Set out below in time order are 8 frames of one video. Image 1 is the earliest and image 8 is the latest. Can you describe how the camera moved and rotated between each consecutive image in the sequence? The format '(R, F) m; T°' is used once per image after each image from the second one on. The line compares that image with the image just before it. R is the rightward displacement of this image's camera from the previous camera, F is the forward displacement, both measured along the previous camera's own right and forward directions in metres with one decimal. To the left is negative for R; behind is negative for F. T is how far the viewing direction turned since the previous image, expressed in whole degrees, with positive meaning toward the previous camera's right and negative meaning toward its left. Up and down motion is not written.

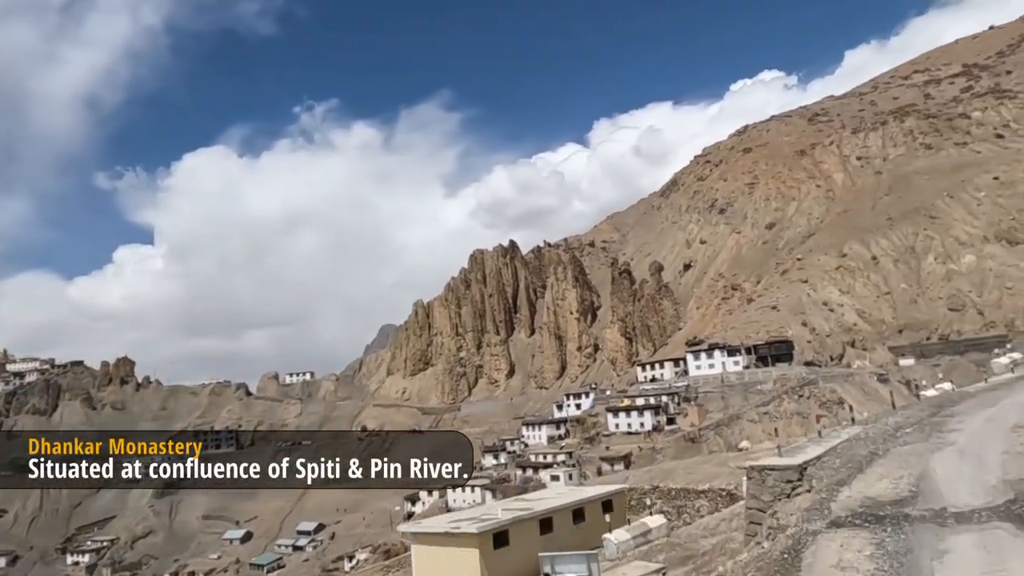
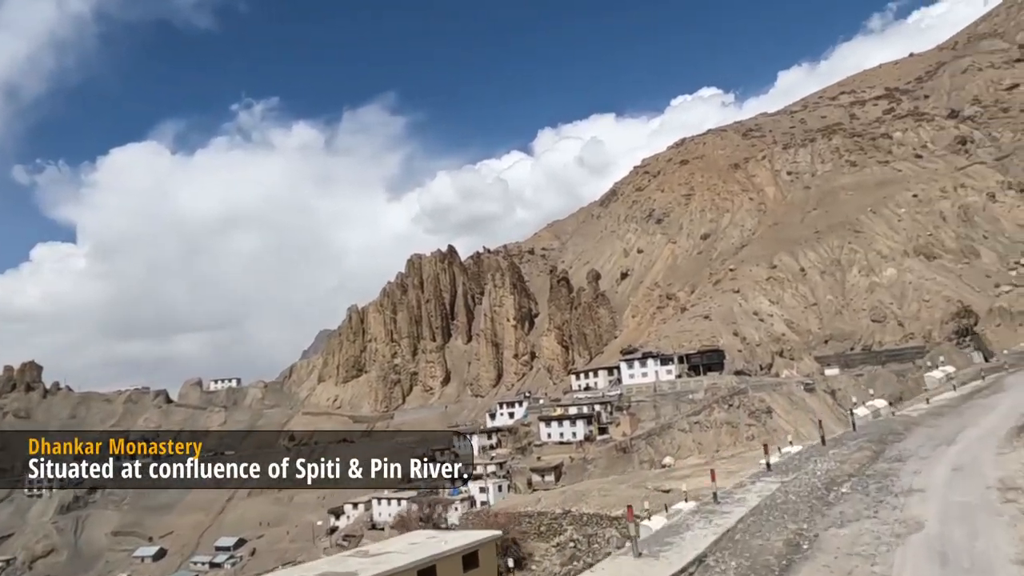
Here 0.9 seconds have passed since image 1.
(+0.8, +1.4) m; +5°
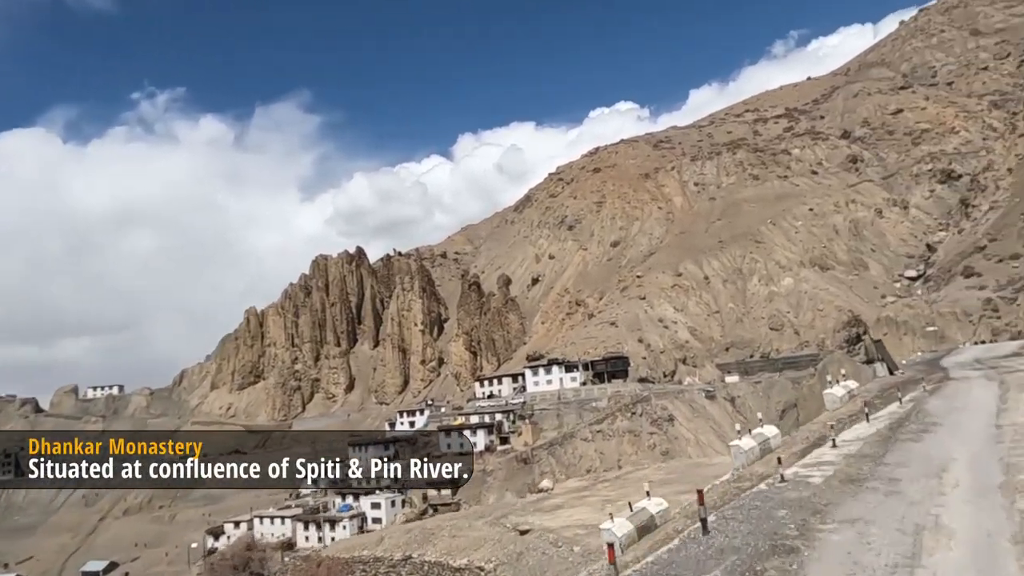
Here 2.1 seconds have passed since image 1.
(+1.3, +2.2) m; +7°
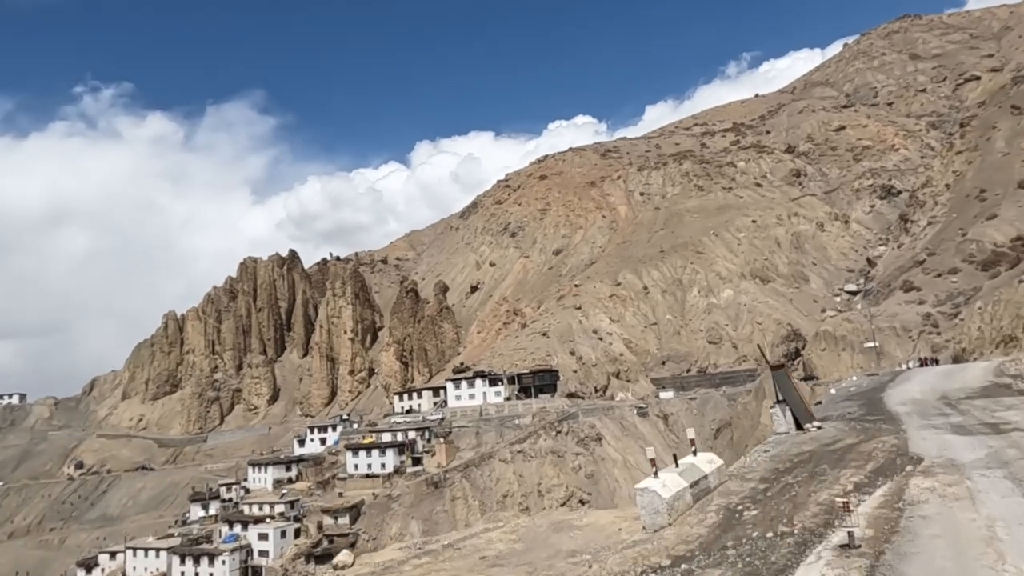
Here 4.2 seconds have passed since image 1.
(+2.6, +4.1) m; +4°
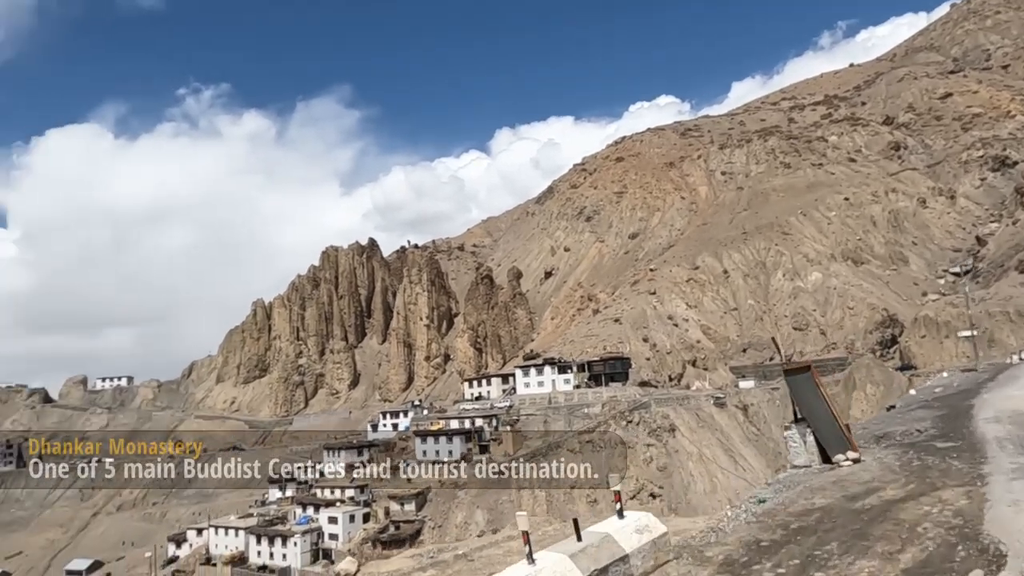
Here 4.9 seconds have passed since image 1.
(+0.9, +1.3) m; -7°
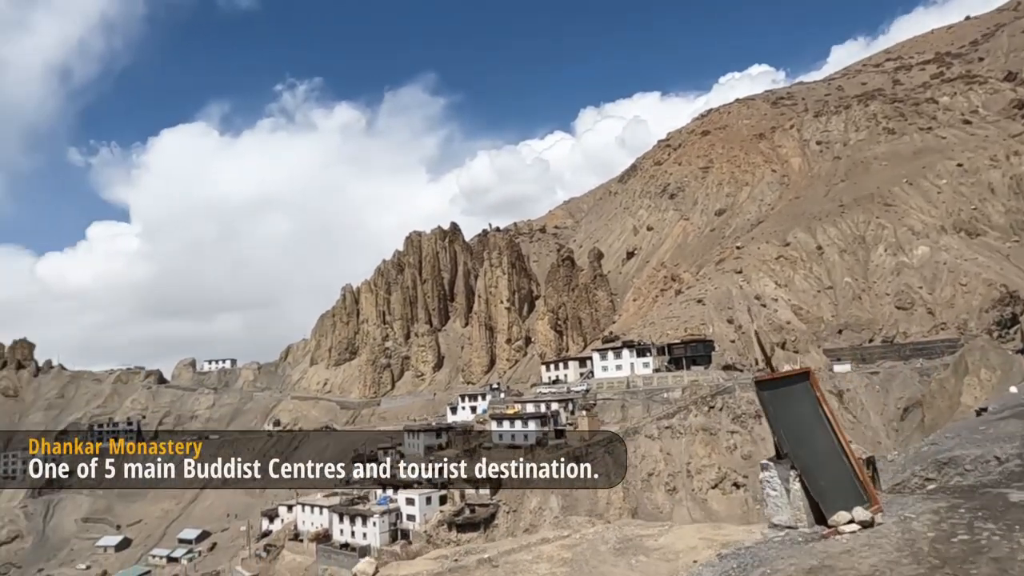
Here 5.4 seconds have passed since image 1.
(+0.8, +0.9) m; -7°
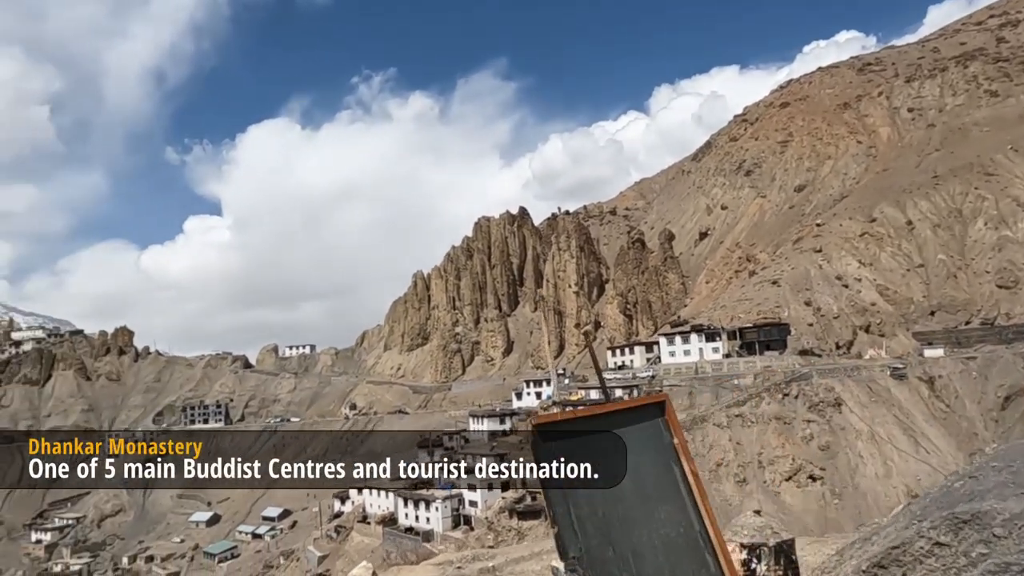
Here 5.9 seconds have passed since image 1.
(+0.9, +0.9) m; -6°
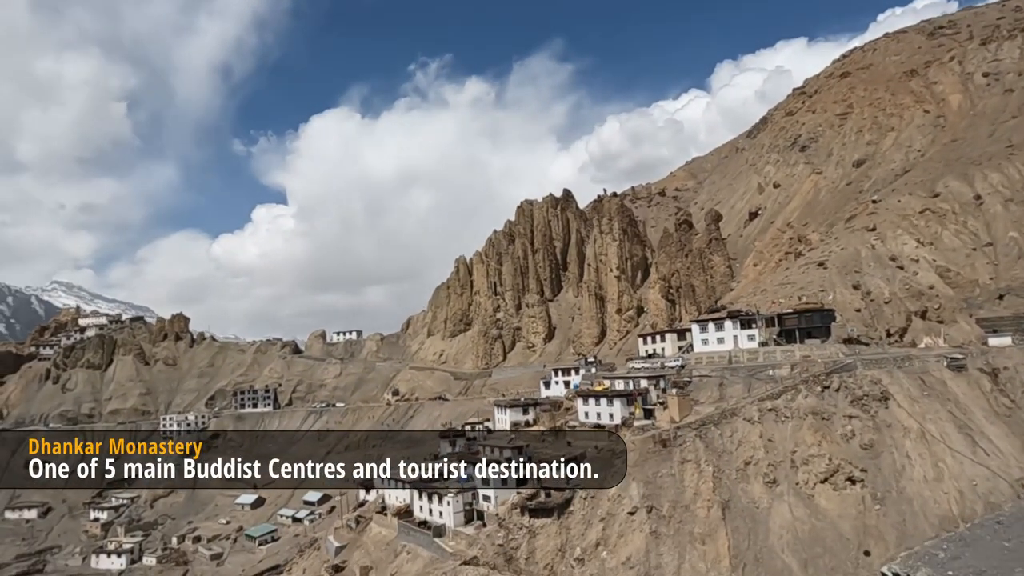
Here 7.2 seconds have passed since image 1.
(+2.5, +2.2) m; -5°
